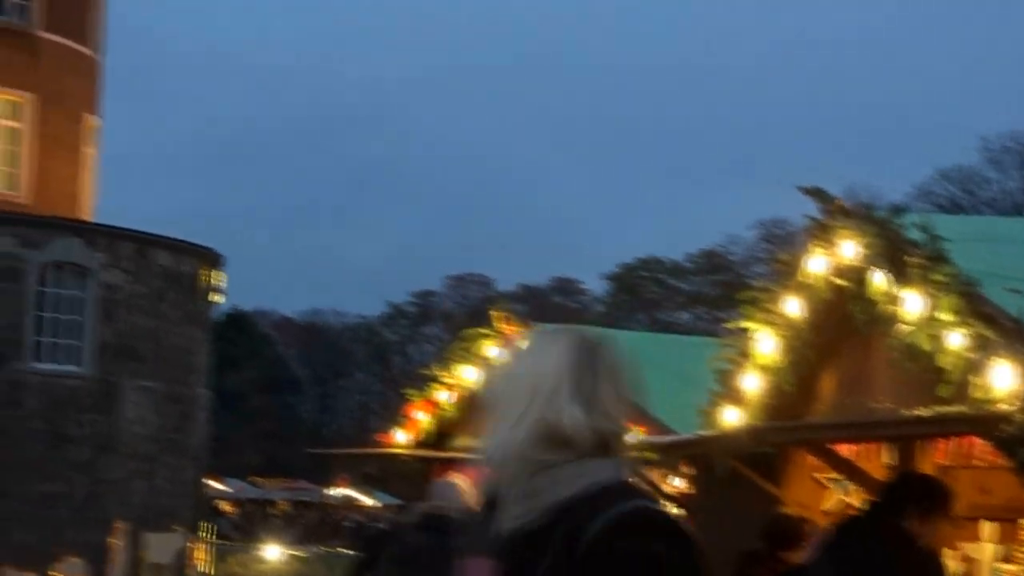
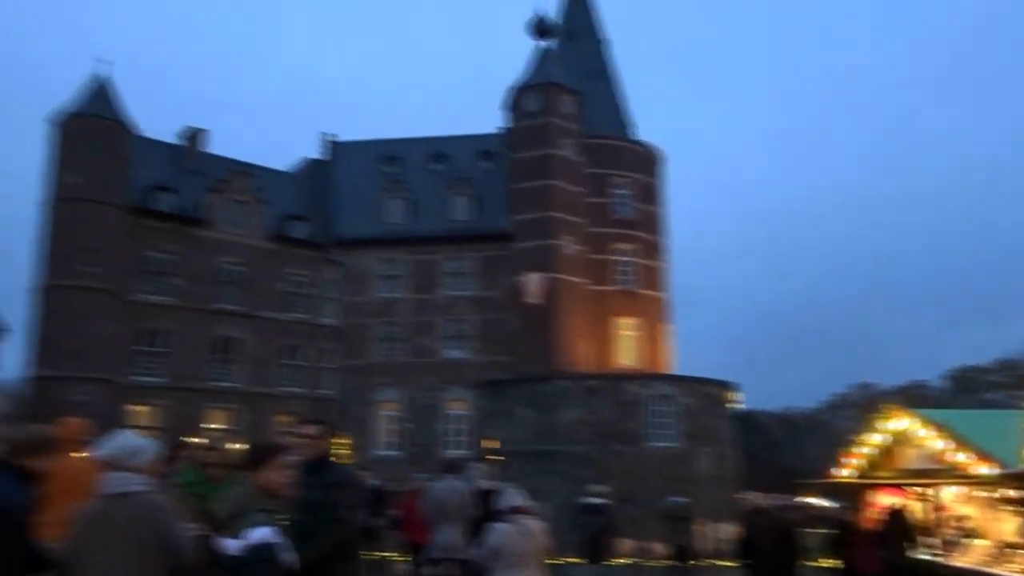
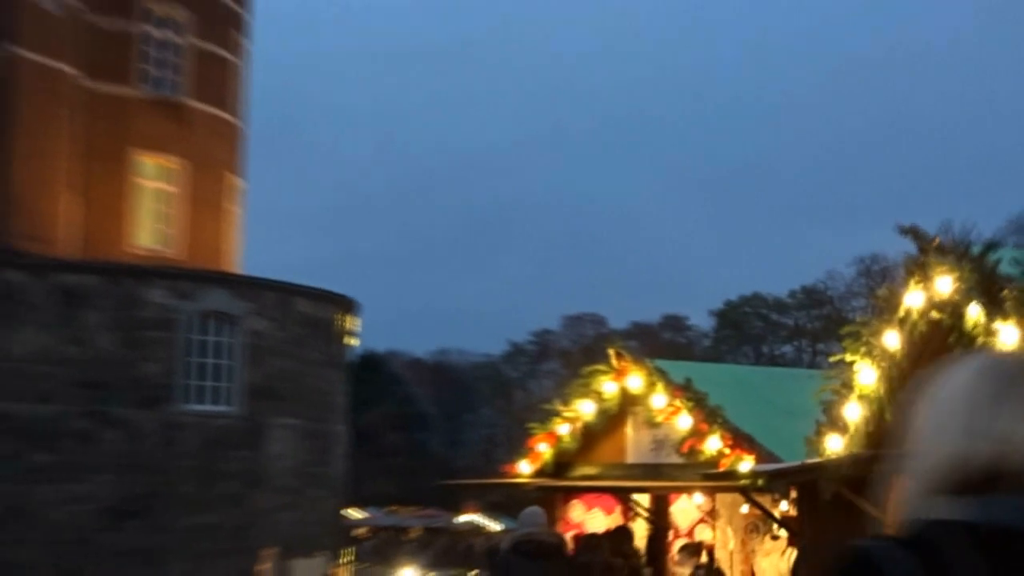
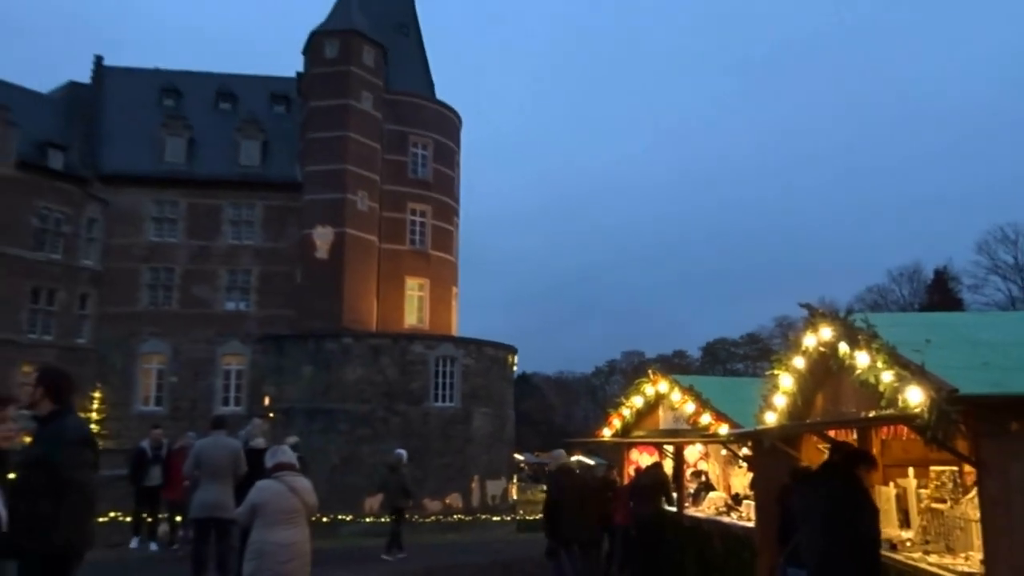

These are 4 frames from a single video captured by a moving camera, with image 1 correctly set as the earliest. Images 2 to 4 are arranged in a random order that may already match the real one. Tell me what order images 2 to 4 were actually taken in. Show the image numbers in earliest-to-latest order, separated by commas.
3, 4, 2
